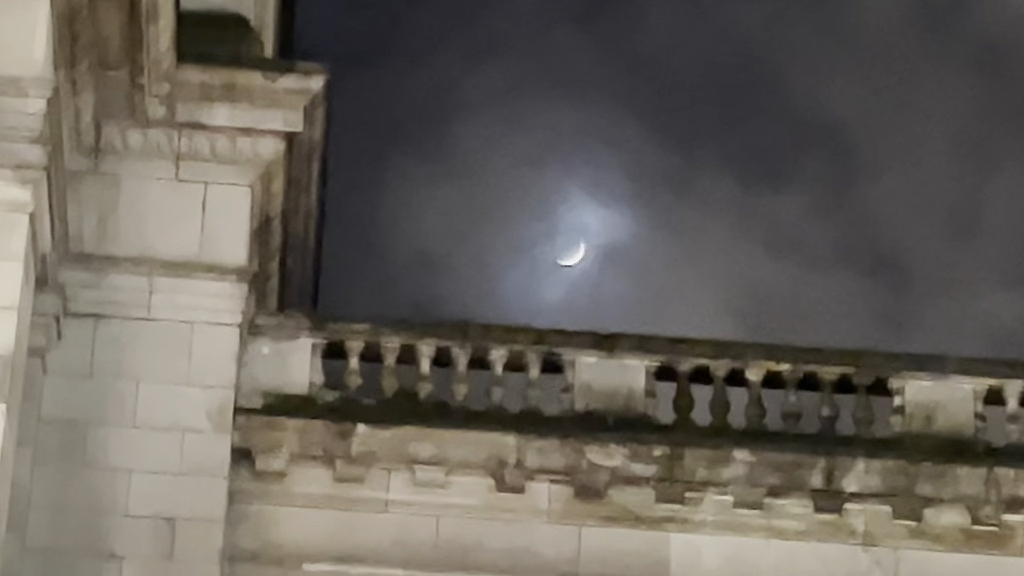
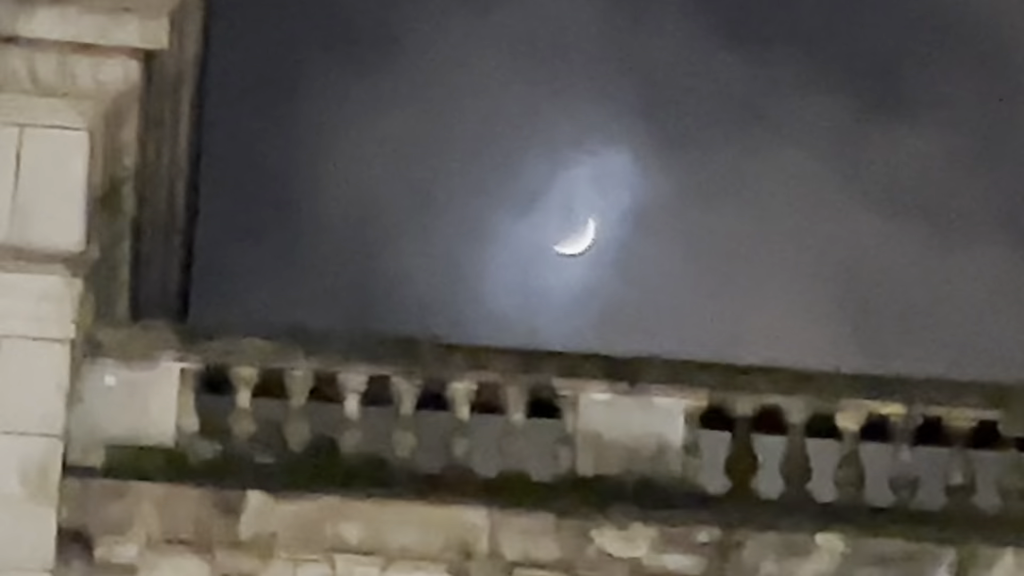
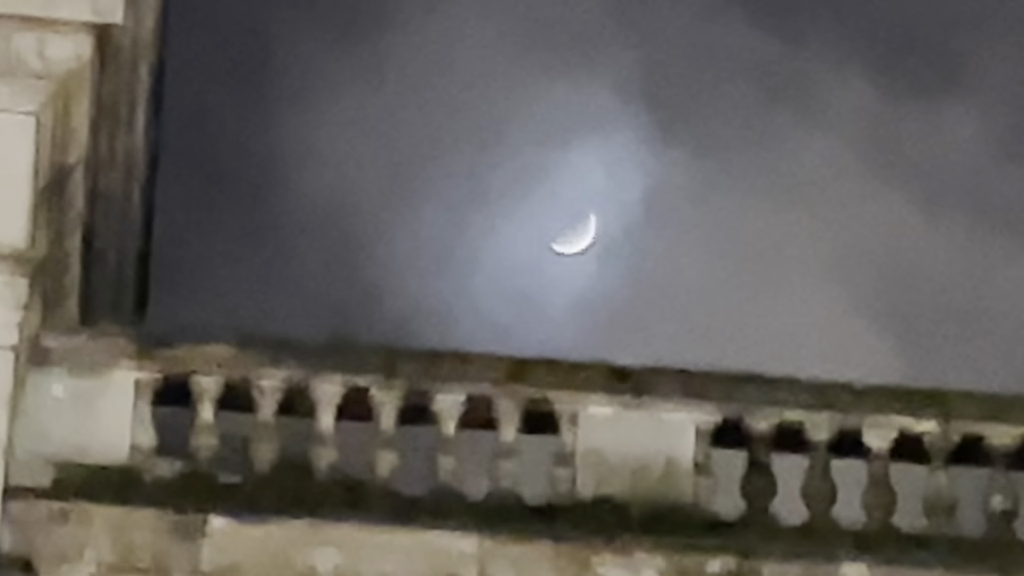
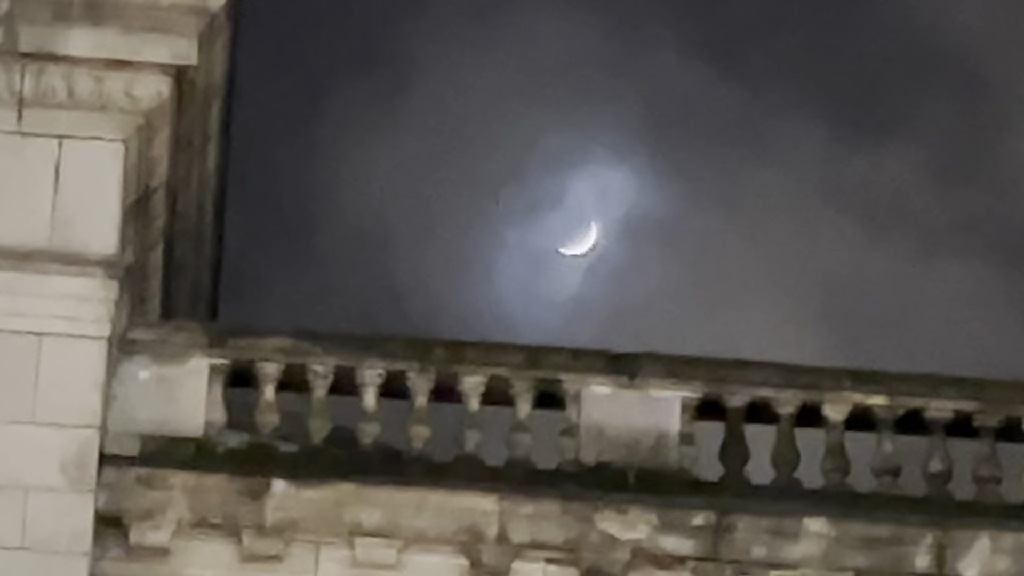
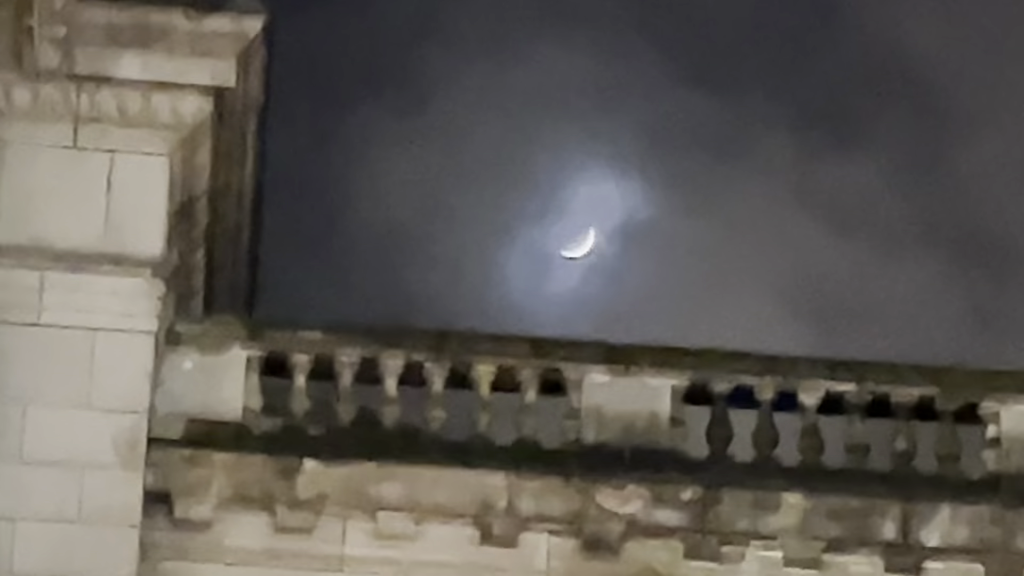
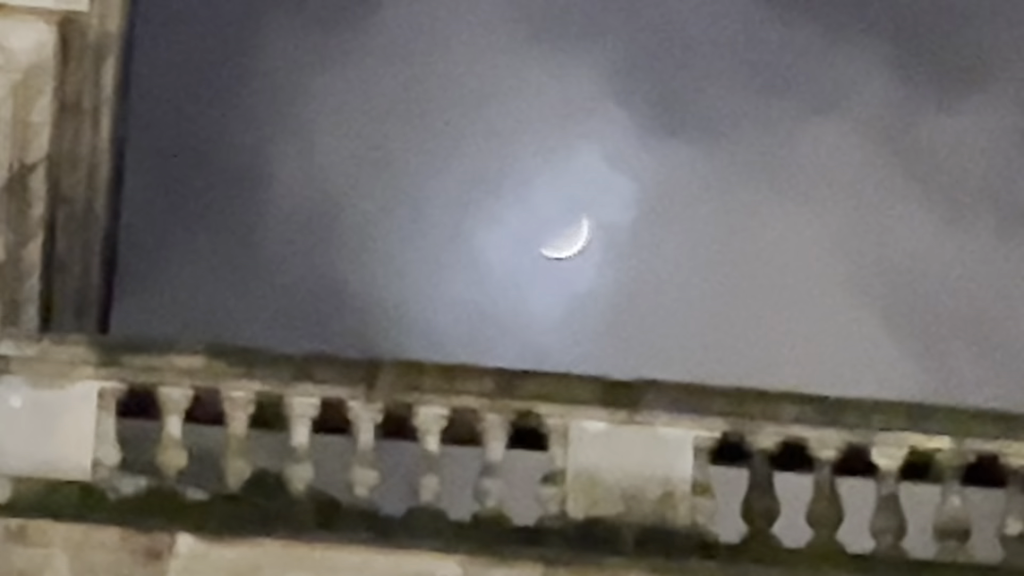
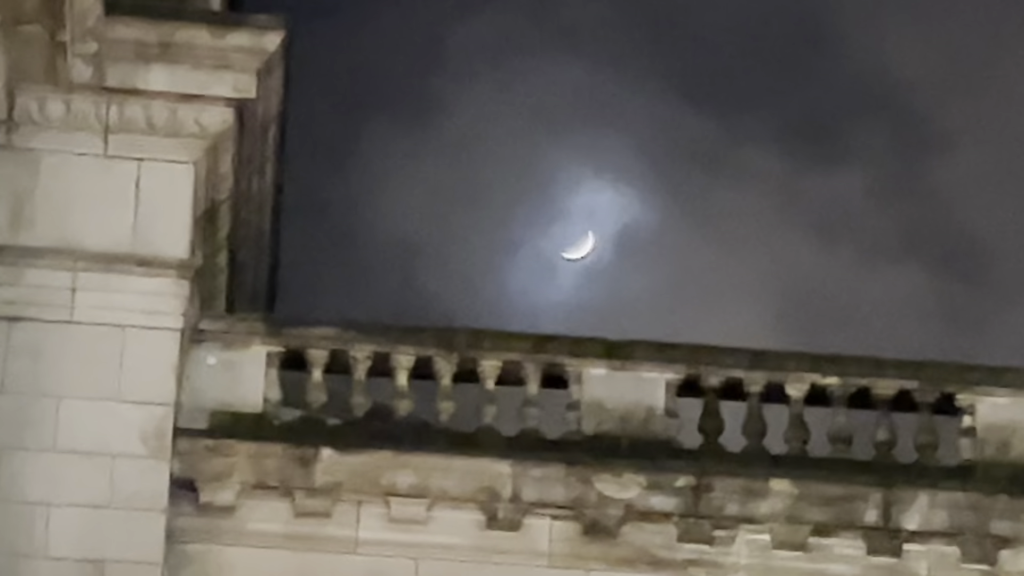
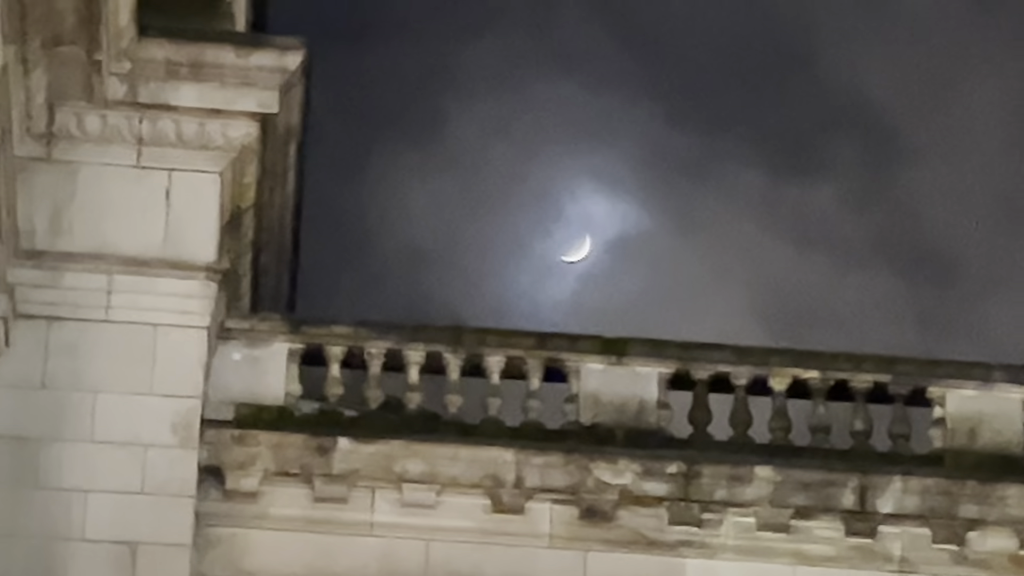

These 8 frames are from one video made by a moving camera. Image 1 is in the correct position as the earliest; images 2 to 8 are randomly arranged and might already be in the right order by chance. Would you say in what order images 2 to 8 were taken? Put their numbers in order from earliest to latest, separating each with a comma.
8, 7, 5, 4, 2, 3, 6
